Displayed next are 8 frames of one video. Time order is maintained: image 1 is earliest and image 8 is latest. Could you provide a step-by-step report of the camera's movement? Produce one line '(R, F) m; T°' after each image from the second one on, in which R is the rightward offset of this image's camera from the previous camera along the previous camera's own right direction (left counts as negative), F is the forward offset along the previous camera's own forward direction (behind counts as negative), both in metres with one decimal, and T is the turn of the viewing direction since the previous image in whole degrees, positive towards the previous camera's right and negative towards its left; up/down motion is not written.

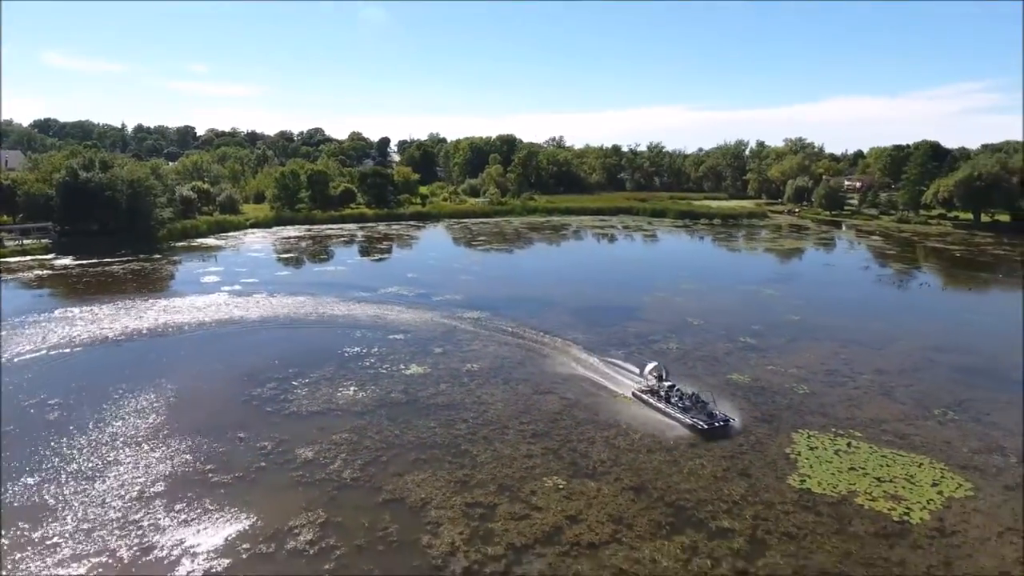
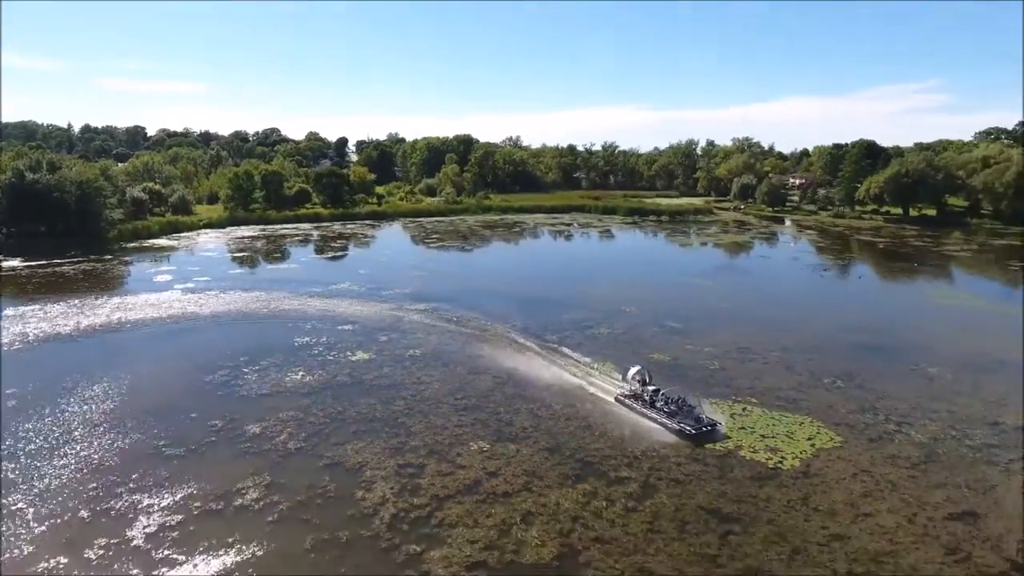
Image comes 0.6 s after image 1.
(+0.9, -1.7) m; +3°
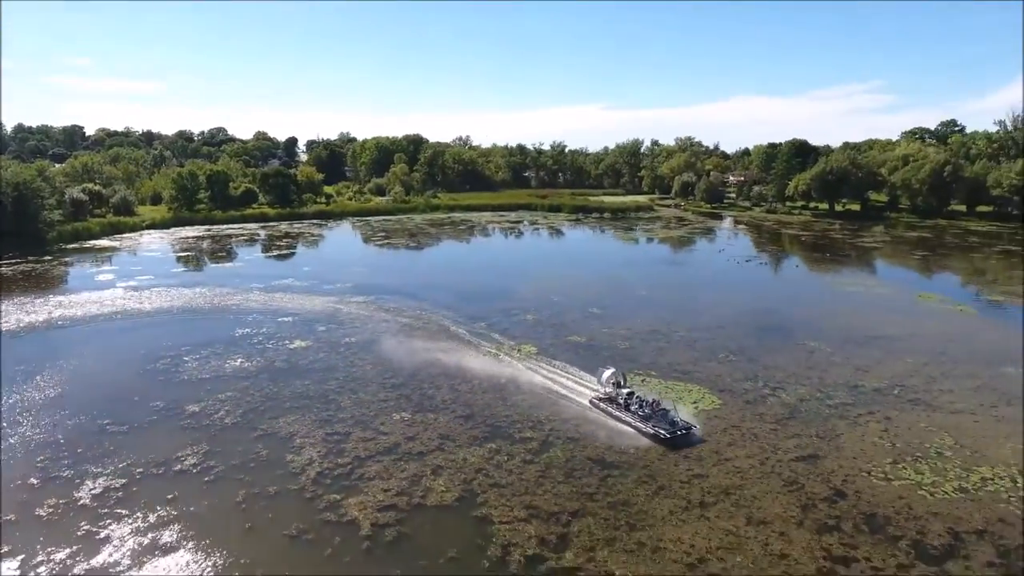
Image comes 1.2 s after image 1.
(+1.1, -2.0) m; +4°
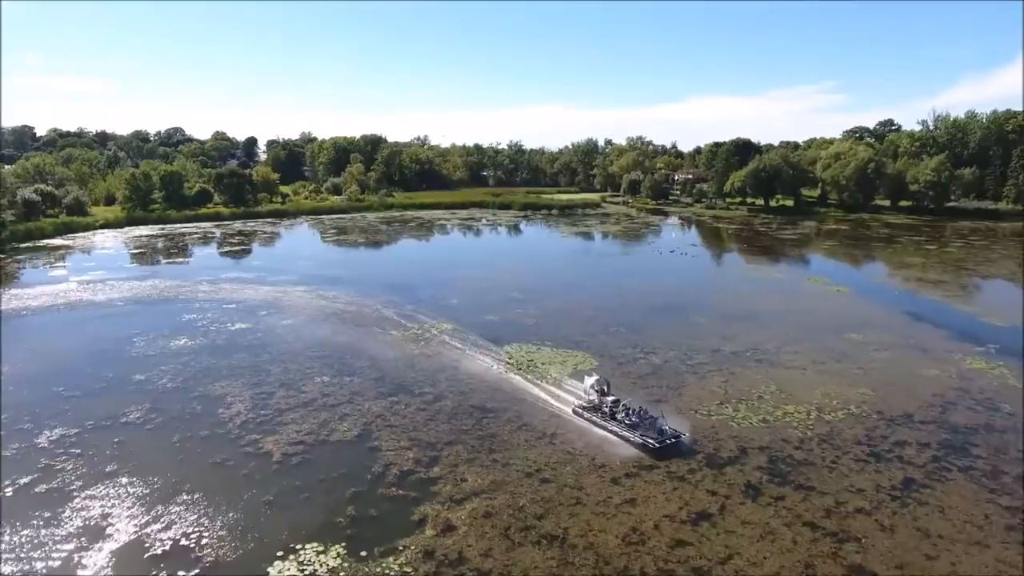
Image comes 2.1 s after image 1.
(+2.1, -3.3) m; +3°
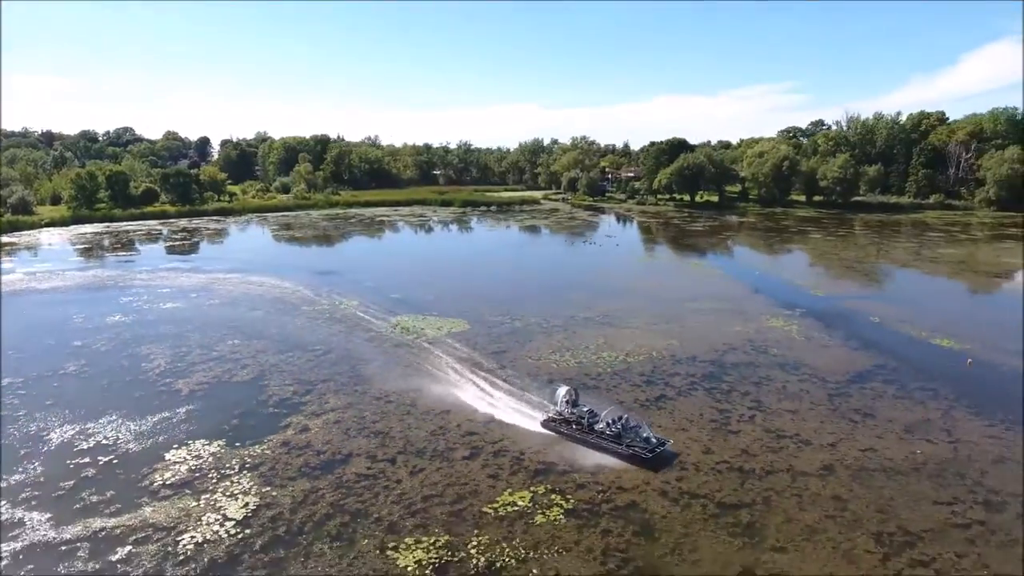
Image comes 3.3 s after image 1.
(+3.4, -4.9) m; +3°
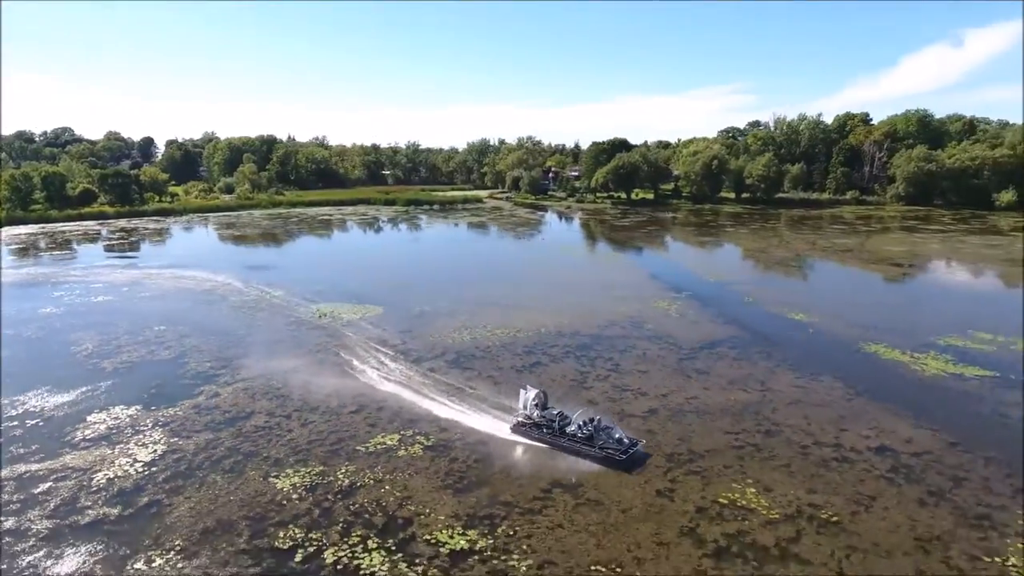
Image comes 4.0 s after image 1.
(+2.3, -3.0) m; +4°
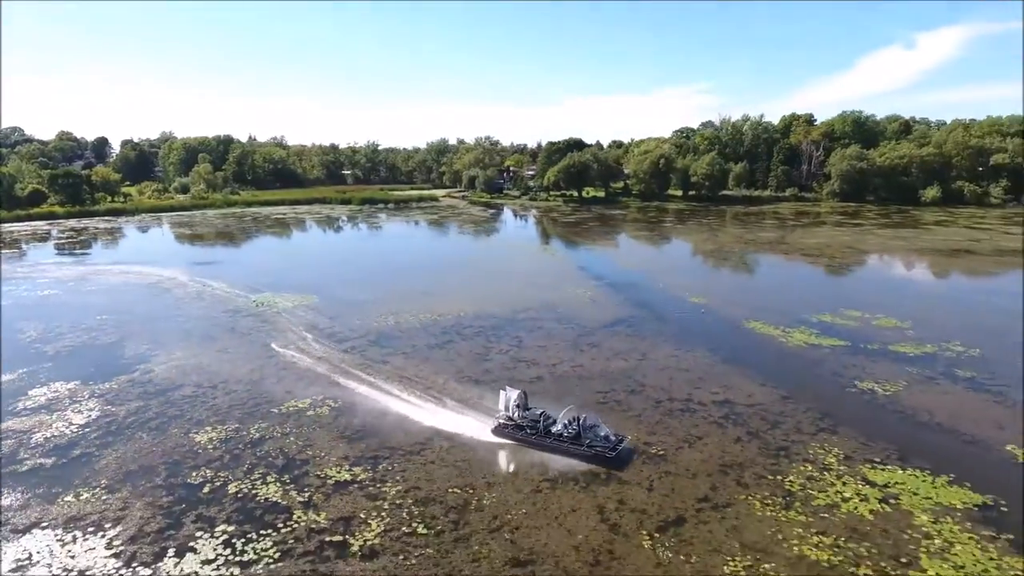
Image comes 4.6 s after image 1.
(+2.1, -2.6) m; +3°
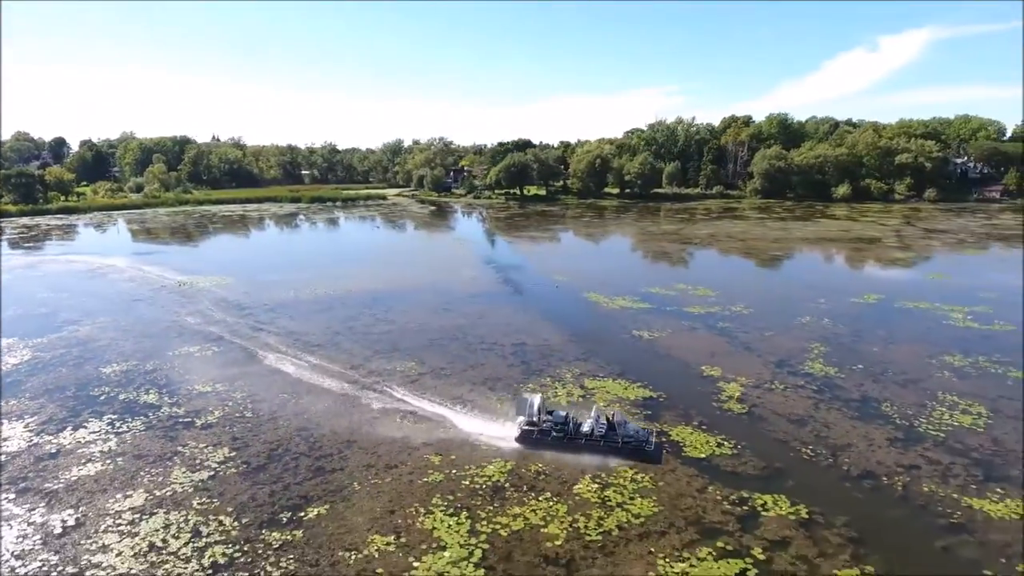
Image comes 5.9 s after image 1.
(+5.0, -6.0) m; +2°
